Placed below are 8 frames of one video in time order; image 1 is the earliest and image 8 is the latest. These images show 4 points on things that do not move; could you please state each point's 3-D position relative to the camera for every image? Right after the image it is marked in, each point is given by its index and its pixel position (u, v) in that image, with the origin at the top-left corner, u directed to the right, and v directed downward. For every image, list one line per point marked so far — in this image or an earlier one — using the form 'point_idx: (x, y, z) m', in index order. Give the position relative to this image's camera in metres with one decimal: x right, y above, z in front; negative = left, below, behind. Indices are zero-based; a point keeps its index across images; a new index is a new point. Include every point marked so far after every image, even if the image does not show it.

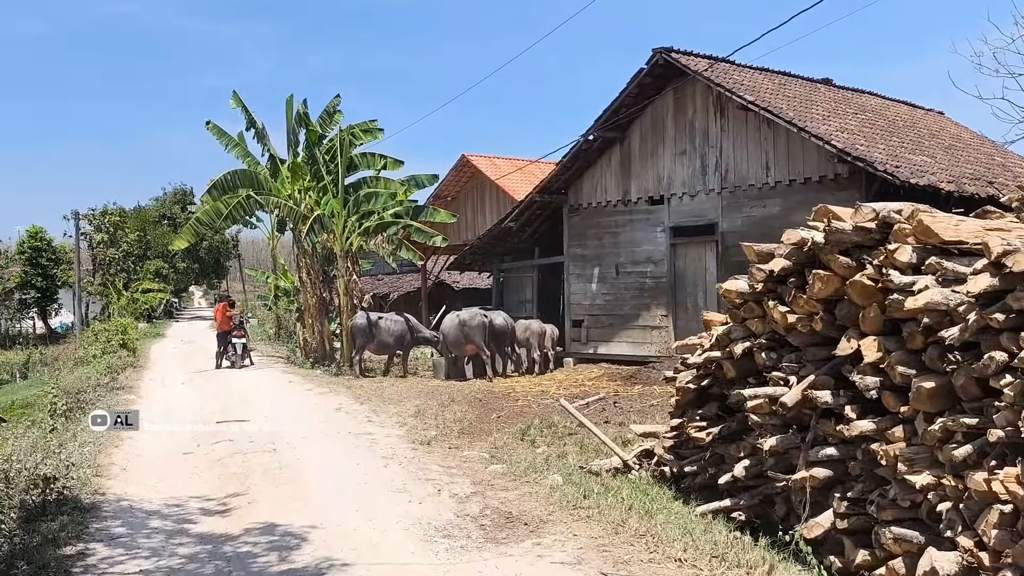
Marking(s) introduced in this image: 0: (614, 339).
0: (+1.6, -0.8, +15.1) m
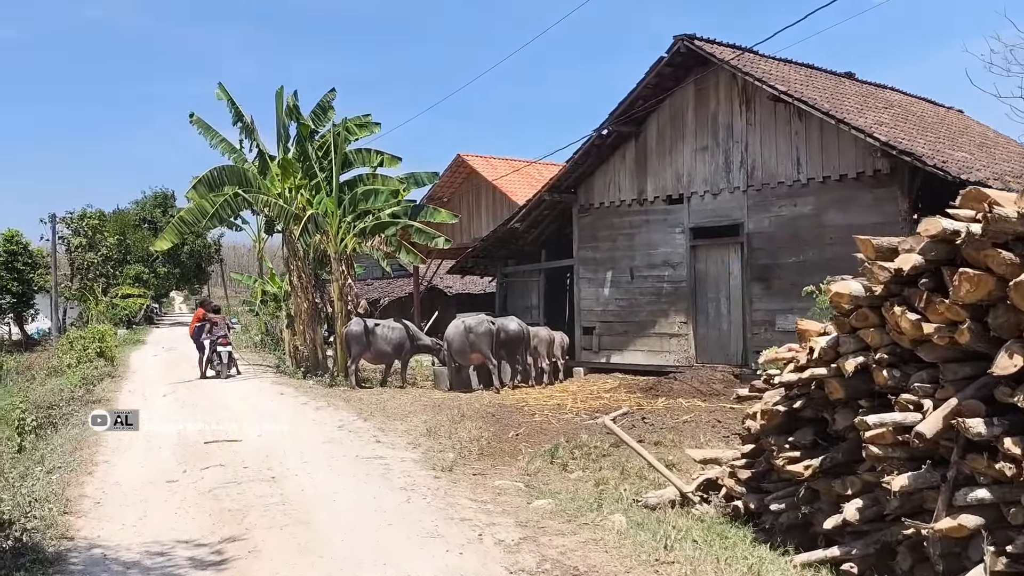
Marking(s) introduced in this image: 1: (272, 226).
0: (+1.7, -0.9, +14.2) m
1: (-4.5, +1.2, +18.1) m
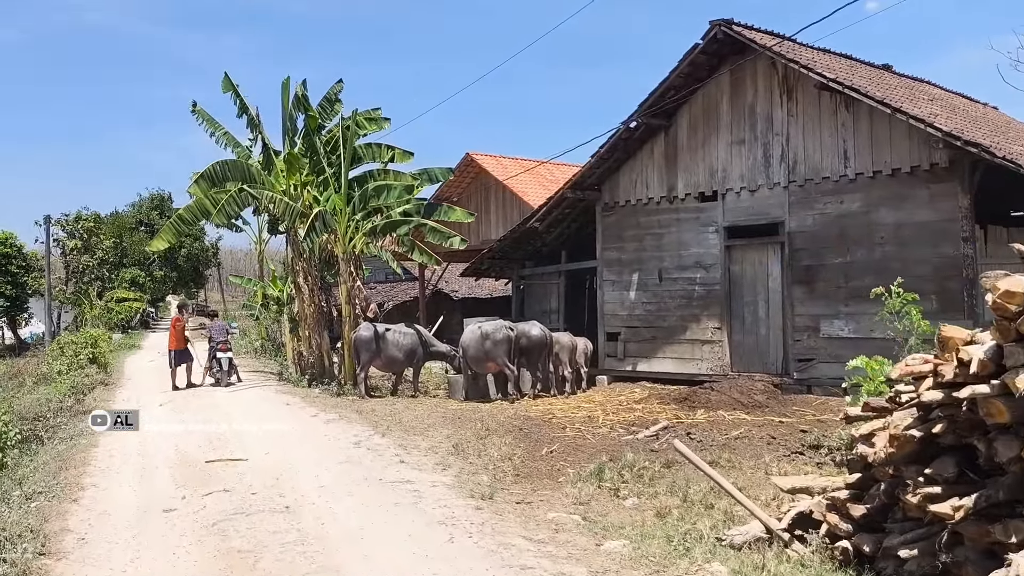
0: (+2.0, -0.9, +13.3) m
1: (-4.2, +1.1, +17.2) m
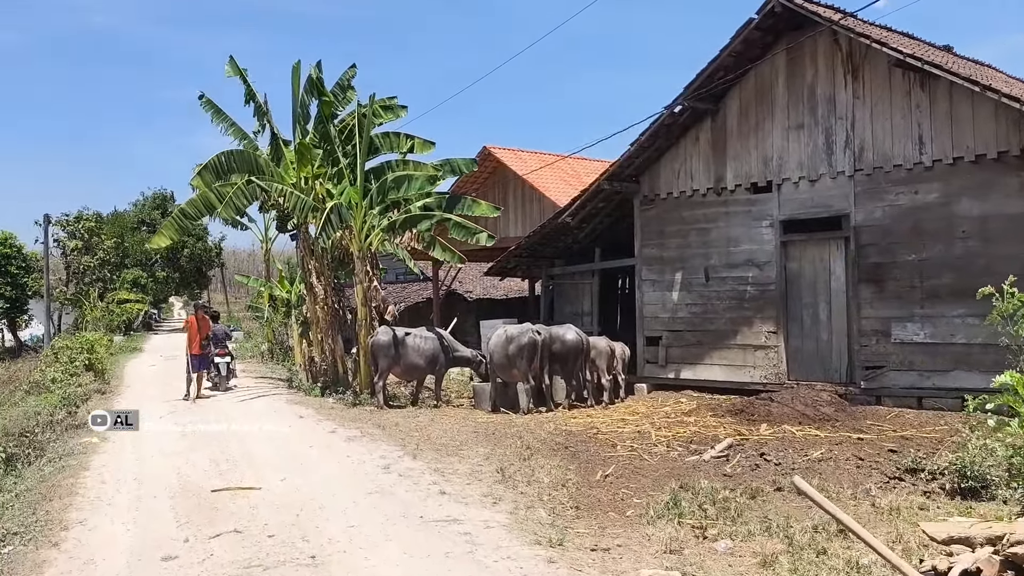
0: (+2.4, -0.9, +12.2) m
1: (-3.8, +1.1, +16.1) m
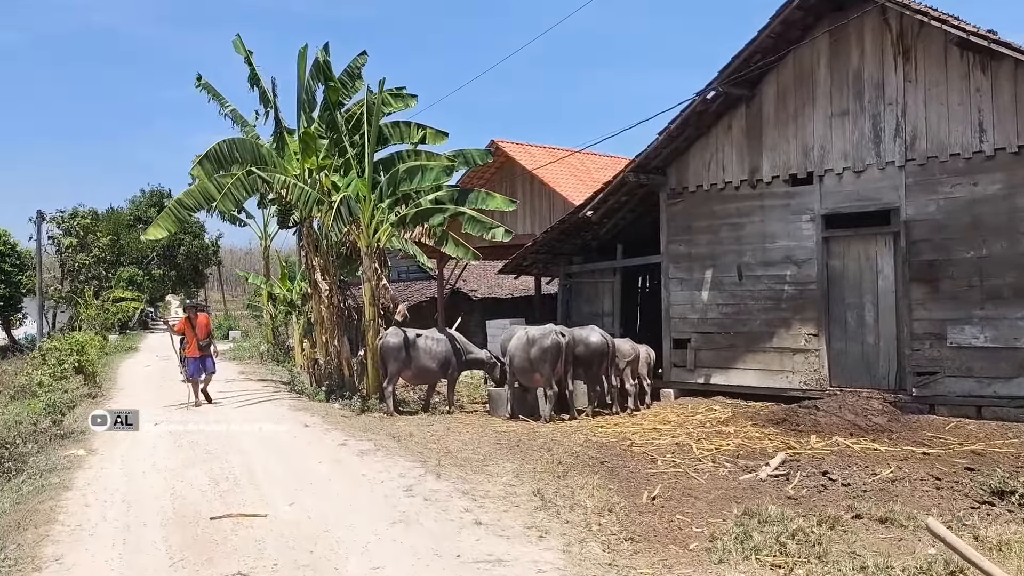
0: (+2.6, -0.9, +11.4) m
1: (-3.6, +1.1, +15.2) m
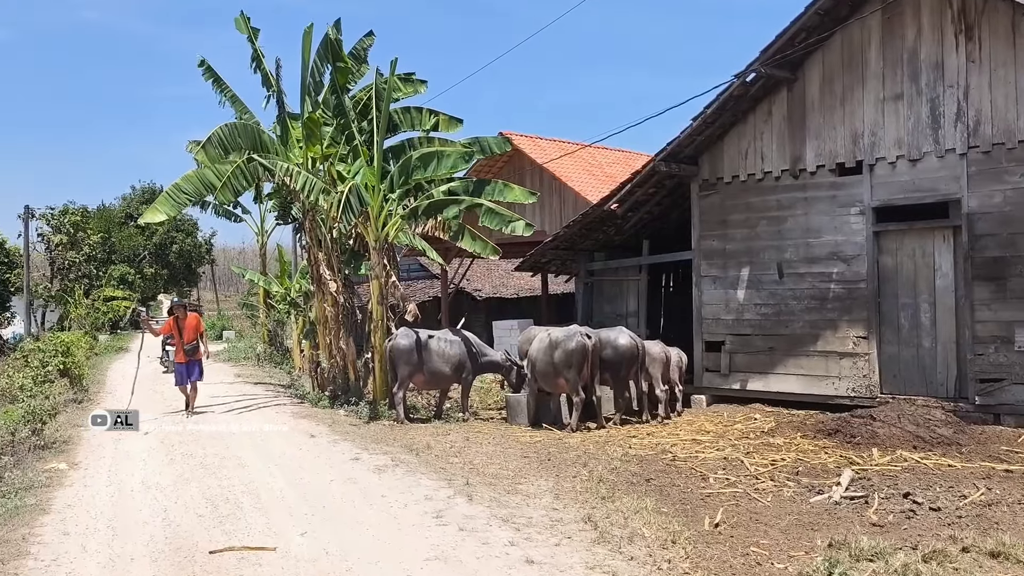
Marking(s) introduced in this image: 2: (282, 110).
0: (+2.9, -0.9, +10.5) m
1: (-3.4, +1.2, +14.4) m
2: (-2.8, +2.2, +11.7) m
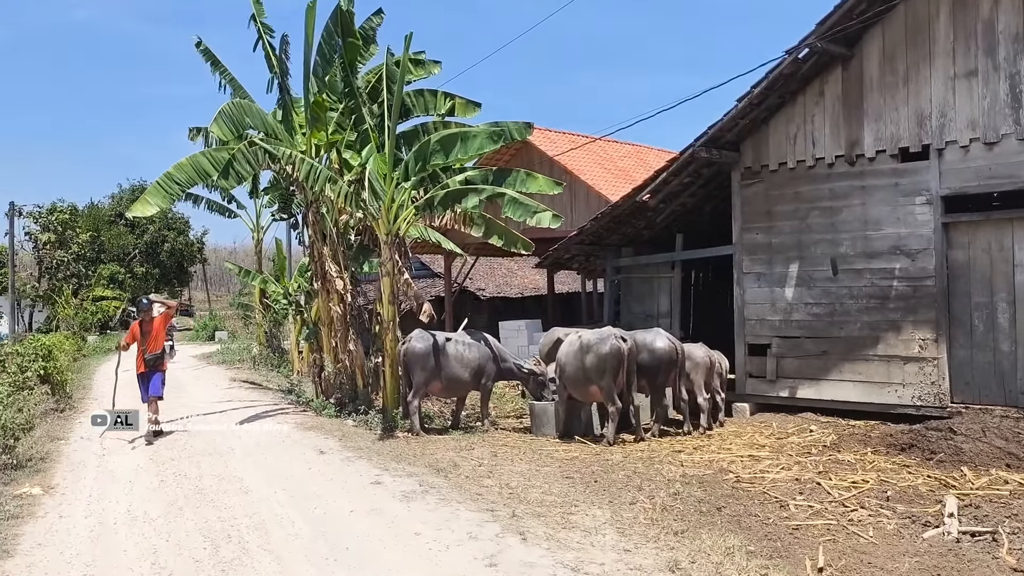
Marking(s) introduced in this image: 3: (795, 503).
0: (+3.1, -0.9, +9.5) m
1: (-3.1, +1.2, +13.3) m
2: (-2.5, +2.2, +10.7) m
3: (+1.8, -1.4, +6.2) m
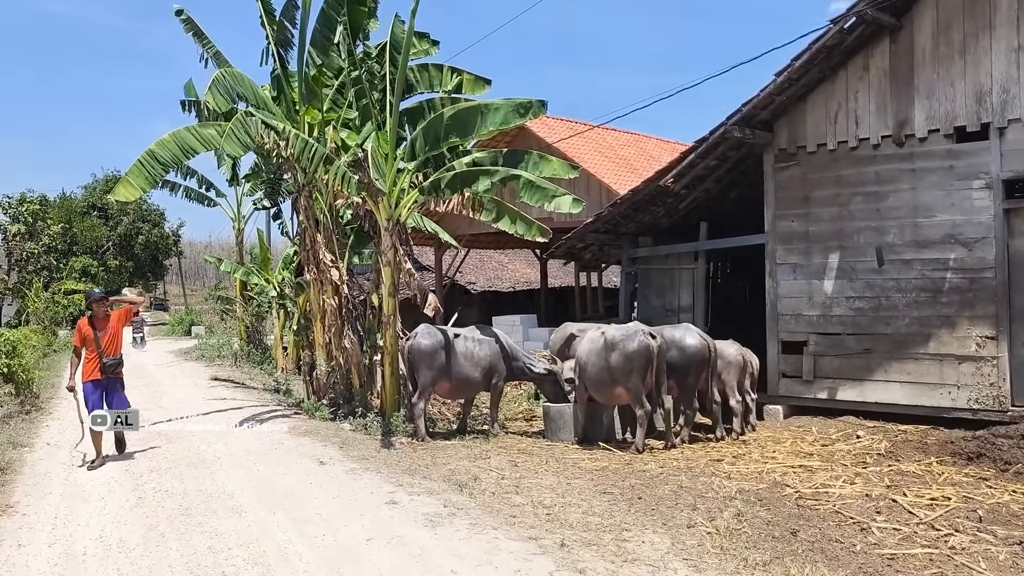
0: (+3.3, -0.8, +8.8) m
1: (-3.1, +1.3, +12.4) m
2: (-2.4, +2.3, +9.7) m
3: (+2.0, -1.3, +5.4) m
